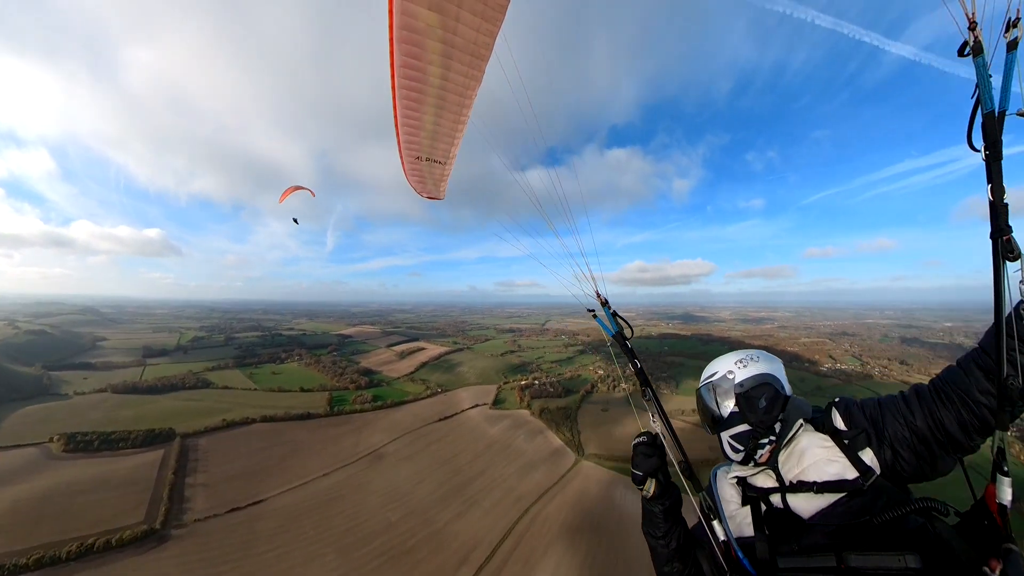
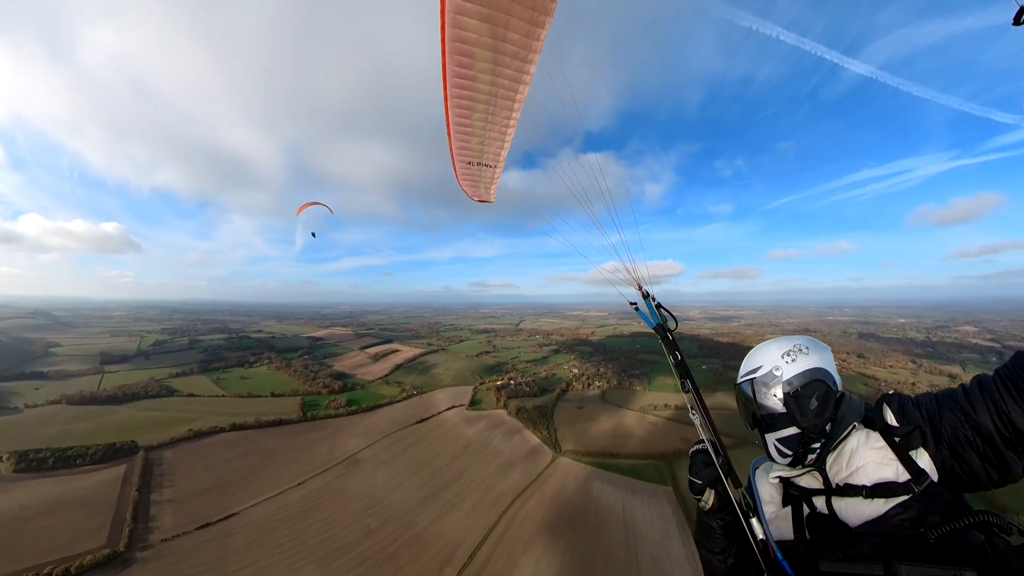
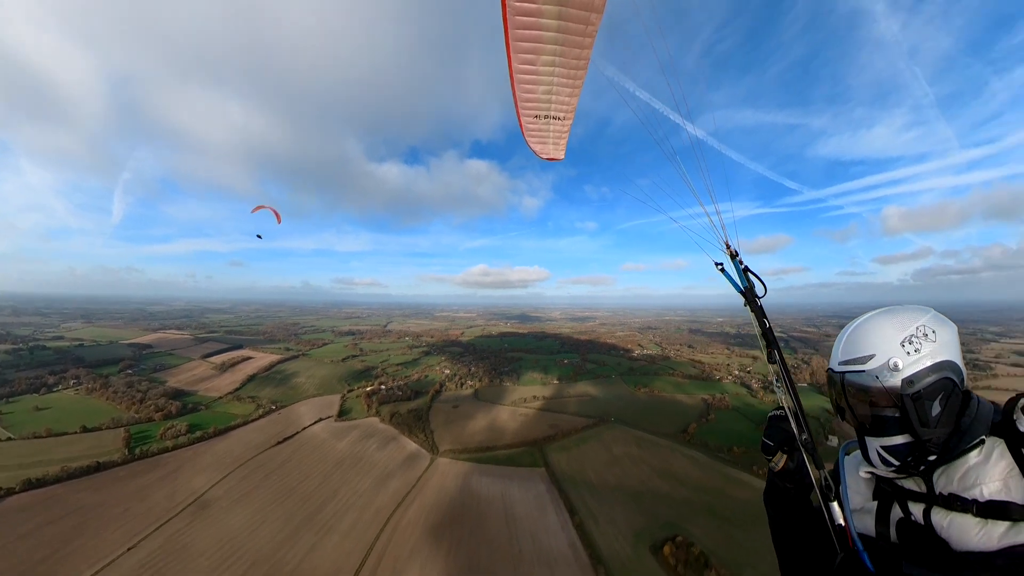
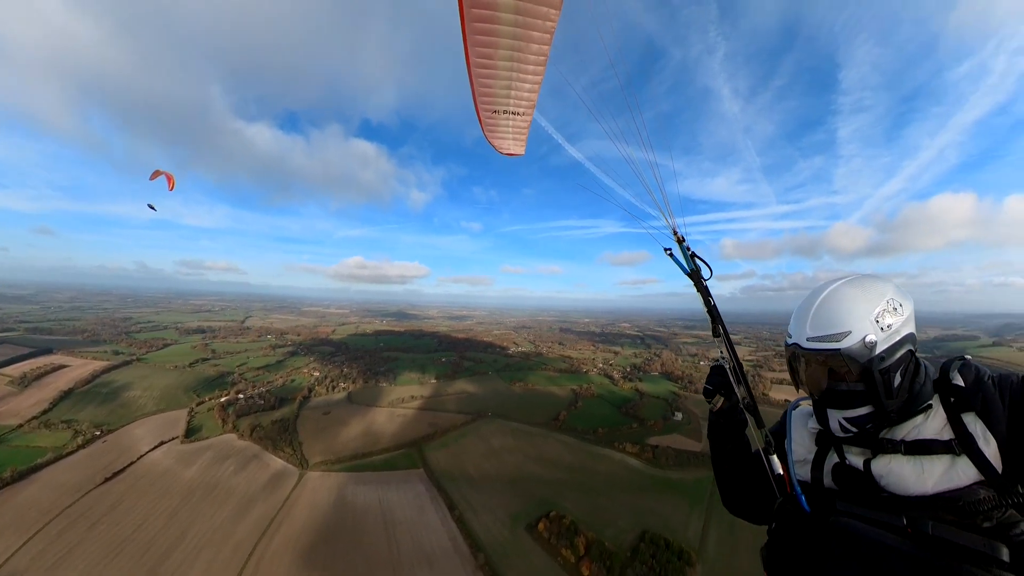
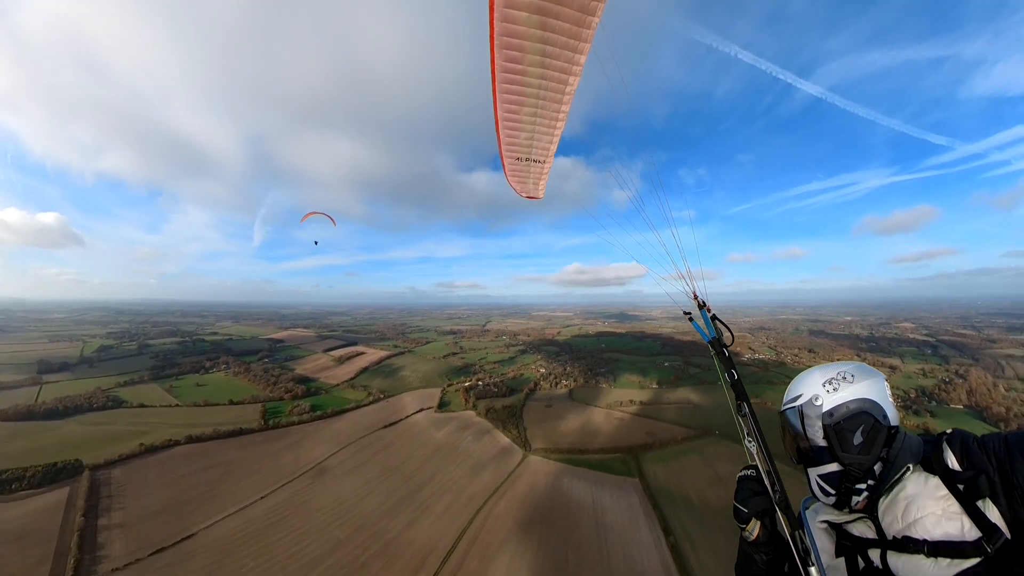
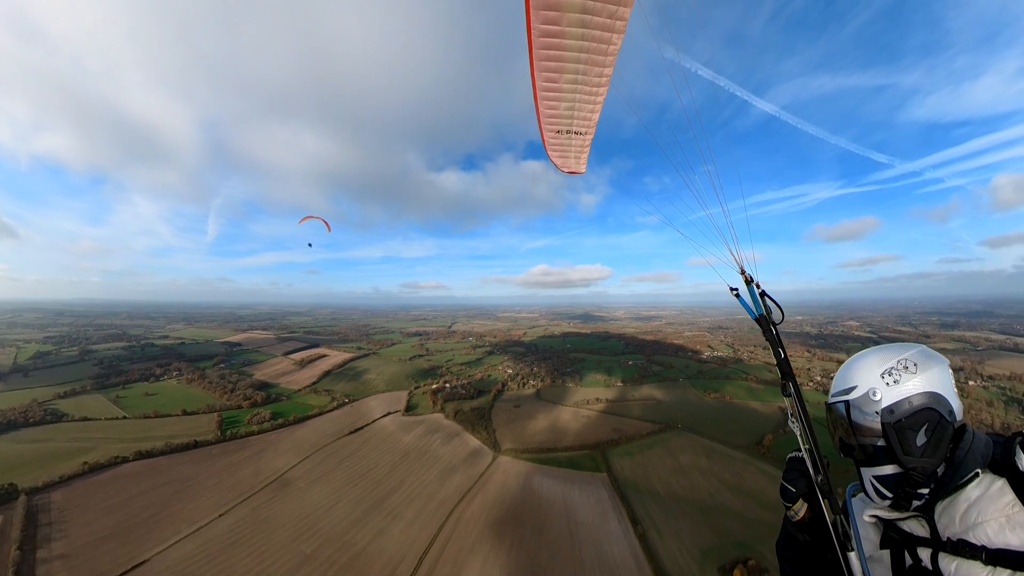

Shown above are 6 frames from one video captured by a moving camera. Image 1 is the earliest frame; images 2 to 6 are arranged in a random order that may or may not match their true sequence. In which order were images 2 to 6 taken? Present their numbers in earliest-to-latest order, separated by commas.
2, 5, 6, 3, 4
